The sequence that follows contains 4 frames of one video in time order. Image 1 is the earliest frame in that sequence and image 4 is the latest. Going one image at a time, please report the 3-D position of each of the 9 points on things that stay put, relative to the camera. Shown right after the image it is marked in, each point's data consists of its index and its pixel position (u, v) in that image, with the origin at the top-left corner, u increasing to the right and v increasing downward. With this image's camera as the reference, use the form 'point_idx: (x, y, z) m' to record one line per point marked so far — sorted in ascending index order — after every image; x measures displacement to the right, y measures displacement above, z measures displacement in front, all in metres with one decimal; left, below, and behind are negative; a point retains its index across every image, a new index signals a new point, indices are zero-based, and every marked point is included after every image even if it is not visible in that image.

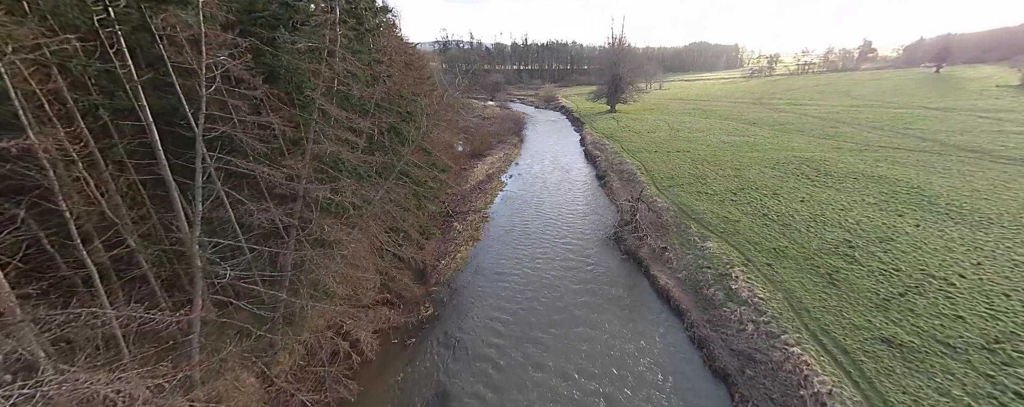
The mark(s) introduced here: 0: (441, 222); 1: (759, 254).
0: (-3.8, -1.0, +20.0) m
1: (+9.9, -2.0, +14.8) m
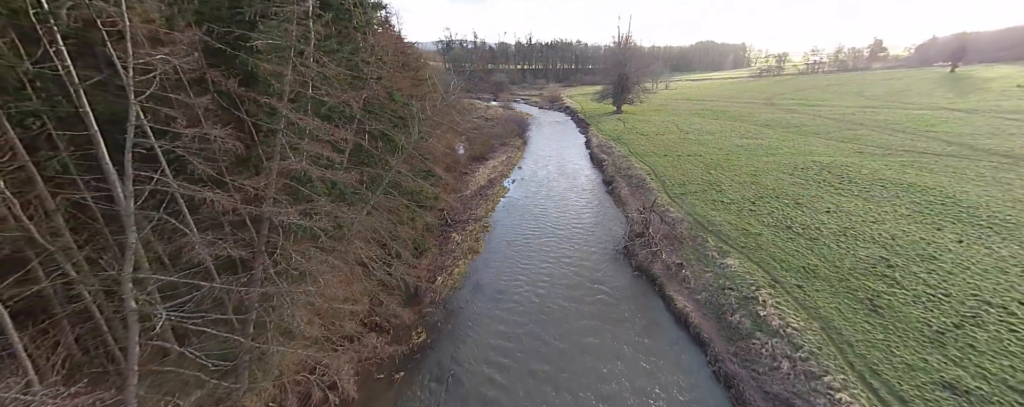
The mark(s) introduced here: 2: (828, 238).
0: (-3.7, -1.5, +18.7) m
1: (+10.0, -2.5, +13.4) m
2: (+13.5, -1.5, +15.7) m
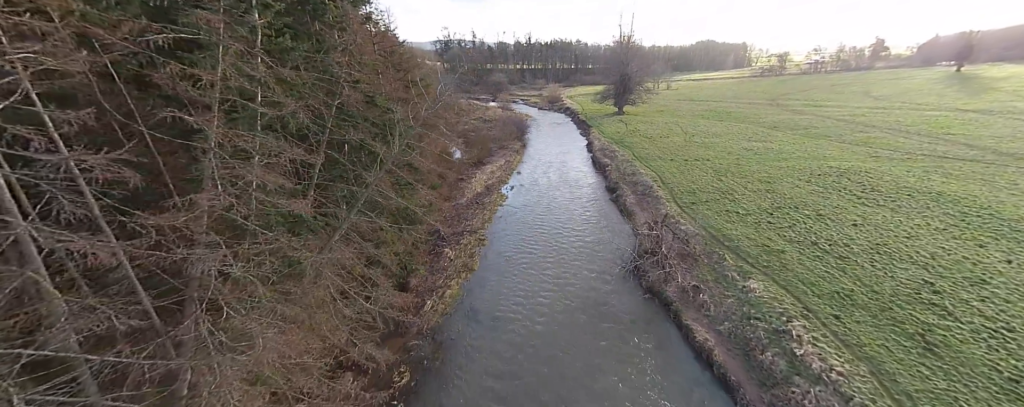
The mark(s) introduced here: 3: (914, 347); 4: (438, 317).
0: (-3.8, -2.1, +17.2) m
1: (+9.9, -3.1, +11.9) m
2: (+13.4, -2.0, +14.2) m
3: (+10.6, -3.8, +9.7) m
4: (-2.6, -4.0, +12.9) m
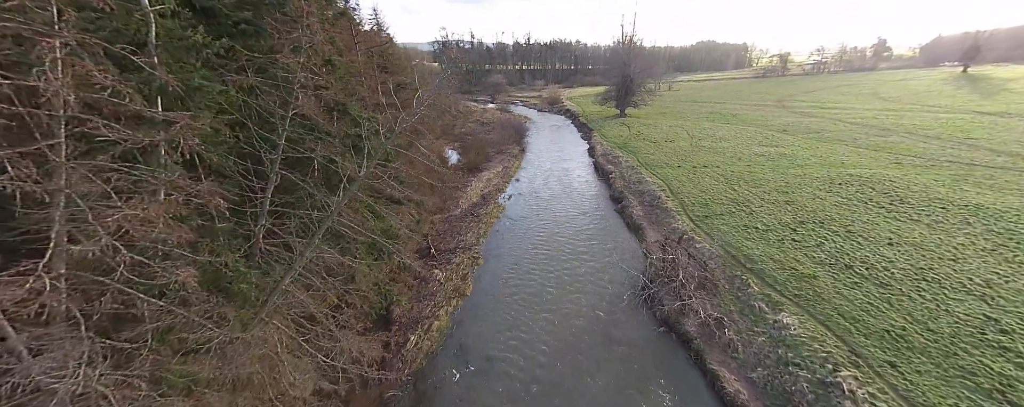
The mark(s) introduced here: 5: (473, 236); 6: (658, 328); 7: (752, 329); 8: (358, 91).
0: (-3.9, -2.8, +15.4) m
1: (+9.8, -3.8, +10.1) m
2: (+13.3, -2.7, +12.5) m
3: (+10.5, -4.5, +8.0) m
4: (-2.7, -4.7, +11.2) m
5: (-2.0, -1.7, +19.2) m
6: (+4.9, -4.2, +12.2) m
7: (+7.3, -3.8, +11.2) m
8: (-4.8, +3.6, +11.6) m
